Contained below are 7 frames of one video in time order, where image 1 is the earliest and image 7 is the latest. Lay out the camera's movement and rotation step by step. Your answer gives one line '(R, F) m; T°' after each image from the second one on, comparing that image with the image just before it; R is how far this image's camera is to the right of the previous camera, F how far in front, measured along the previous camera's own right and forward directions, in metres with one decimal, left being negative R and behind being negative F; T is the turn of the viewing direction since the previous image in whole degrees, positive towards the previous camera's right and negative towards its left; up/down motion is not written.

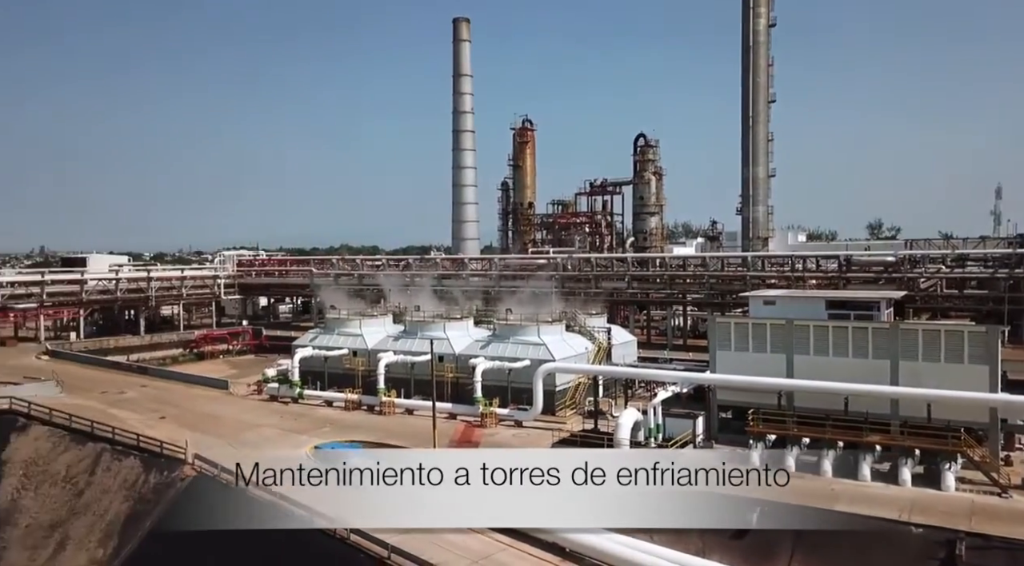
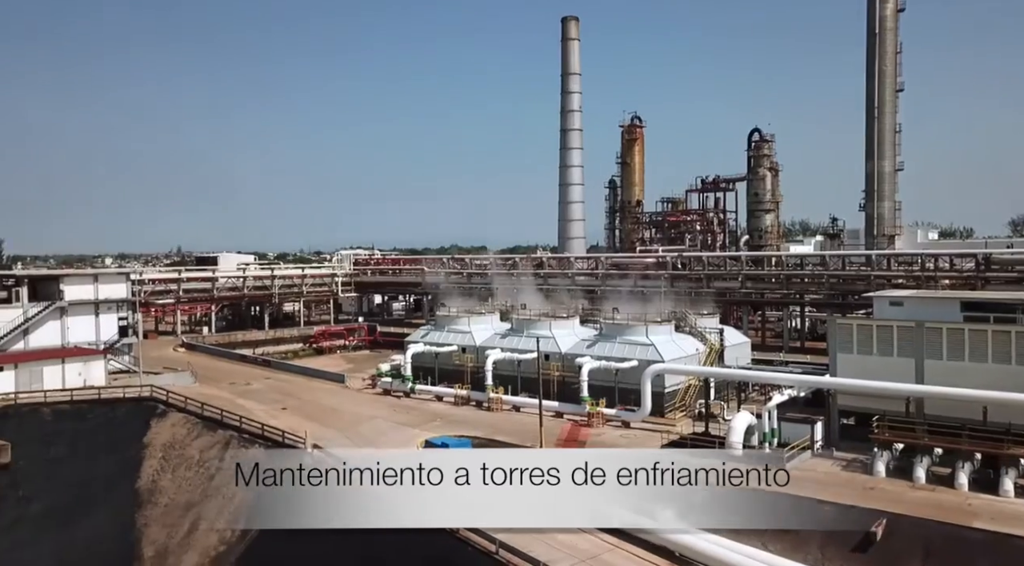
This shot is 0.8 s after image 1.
(-0.3, 0.0) m; -8°
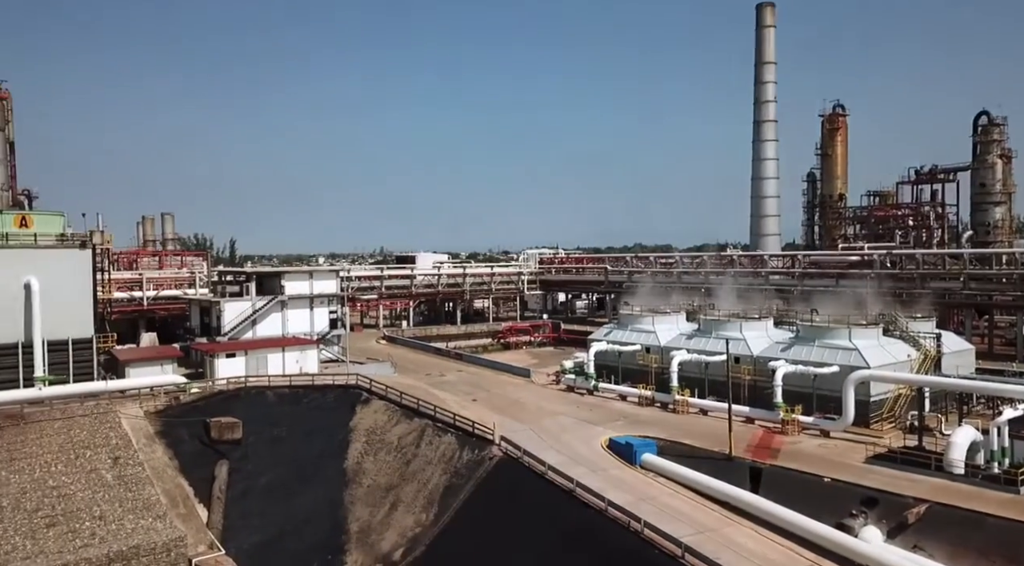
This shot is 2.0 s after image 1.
(-0.5, -0.1) m; -13°
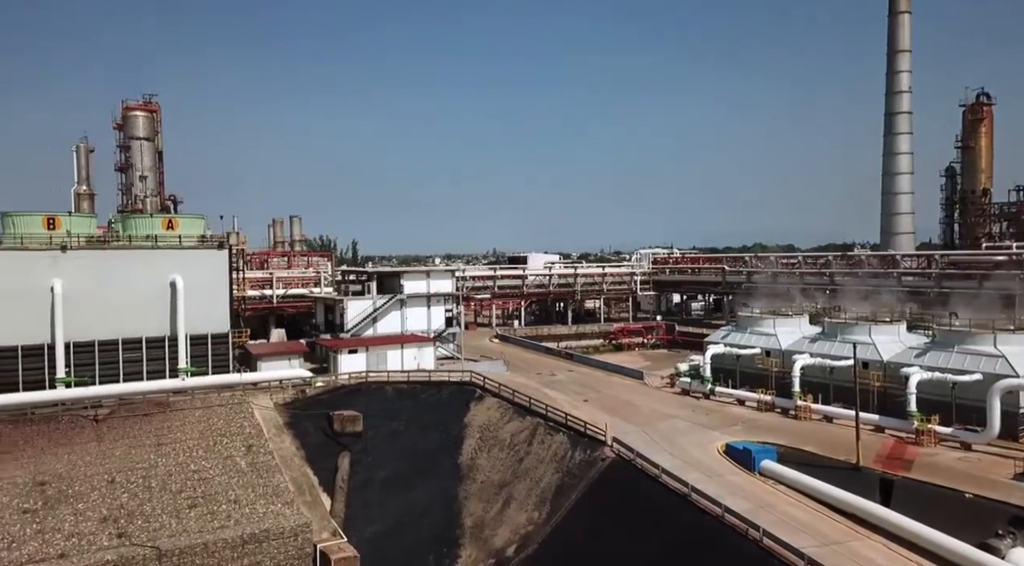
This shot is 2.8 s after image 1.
(-0.4, -0.1) m; -8°
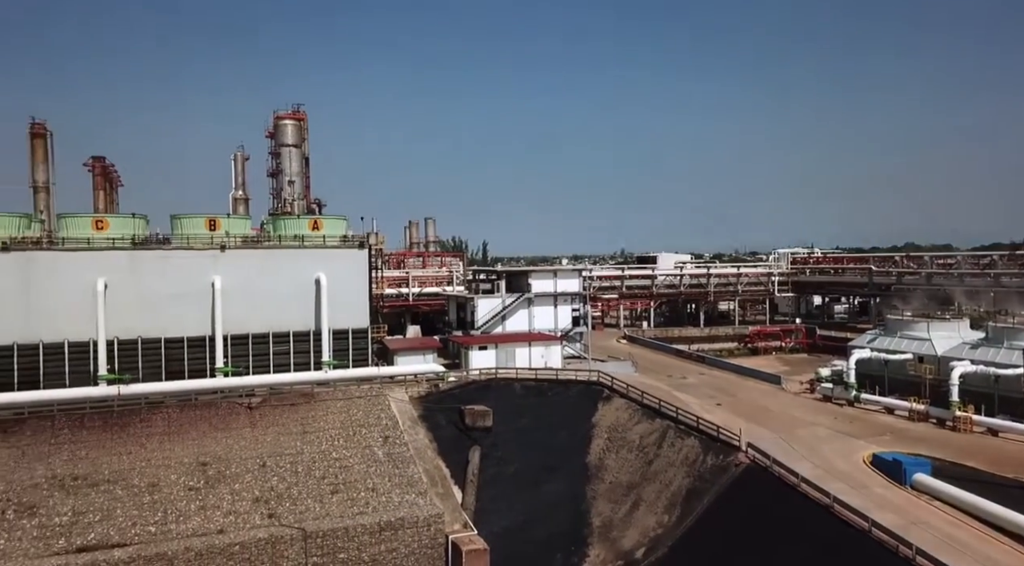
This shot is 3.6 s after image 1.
(-0.5, -0.1) m; -9°
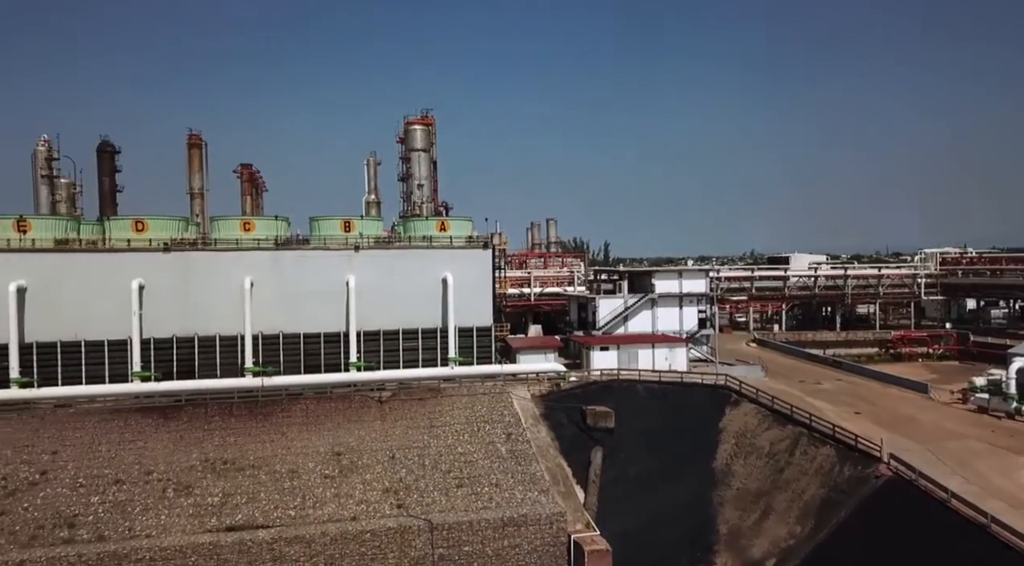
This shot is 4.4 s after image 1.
(-0.6, -0.1) m; -8°
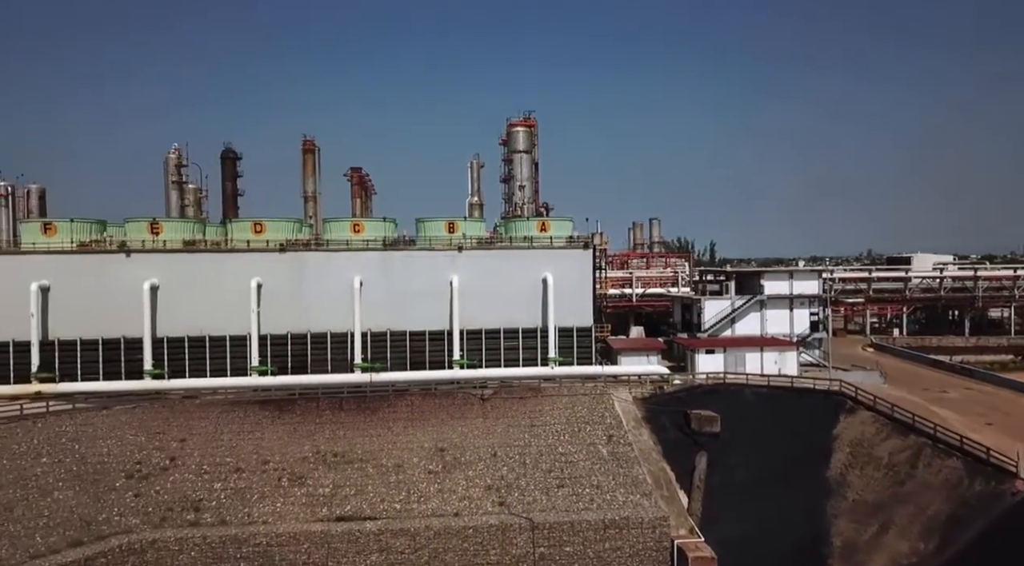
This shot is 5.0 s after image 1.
(-0.4, 0.0) m; -7°
